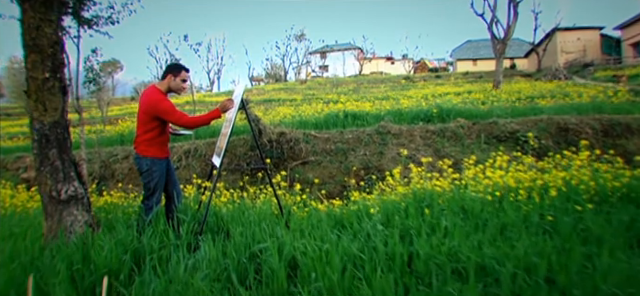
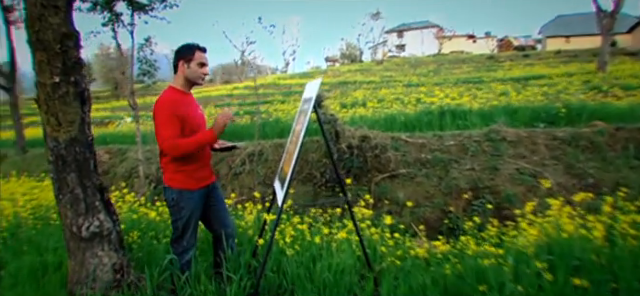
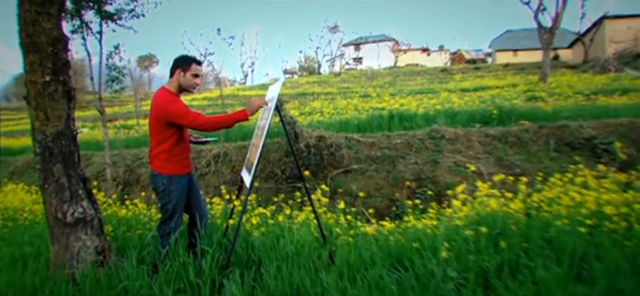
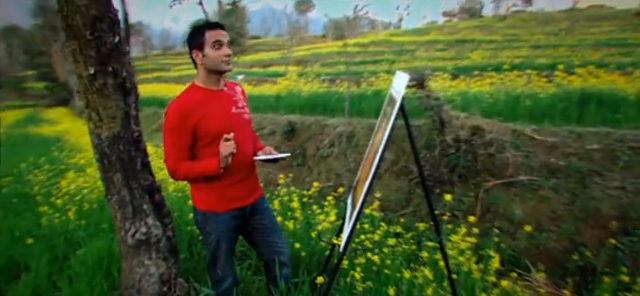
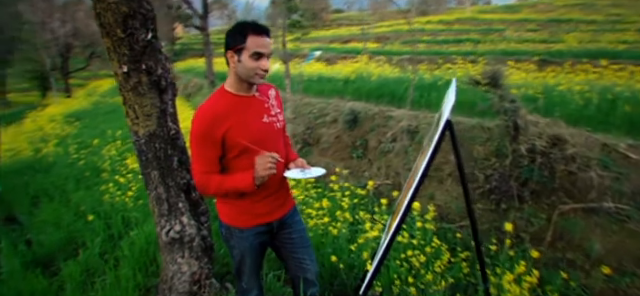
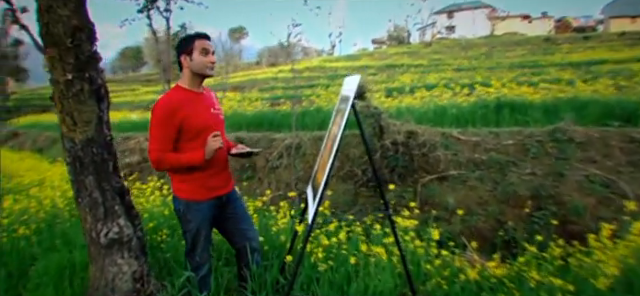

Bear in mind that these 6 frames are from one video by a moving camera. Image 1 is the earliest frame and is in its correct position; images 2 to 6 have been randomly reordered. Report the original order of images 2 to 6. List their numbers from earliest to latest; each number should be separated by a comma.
3, 2, 6, 4, 5
